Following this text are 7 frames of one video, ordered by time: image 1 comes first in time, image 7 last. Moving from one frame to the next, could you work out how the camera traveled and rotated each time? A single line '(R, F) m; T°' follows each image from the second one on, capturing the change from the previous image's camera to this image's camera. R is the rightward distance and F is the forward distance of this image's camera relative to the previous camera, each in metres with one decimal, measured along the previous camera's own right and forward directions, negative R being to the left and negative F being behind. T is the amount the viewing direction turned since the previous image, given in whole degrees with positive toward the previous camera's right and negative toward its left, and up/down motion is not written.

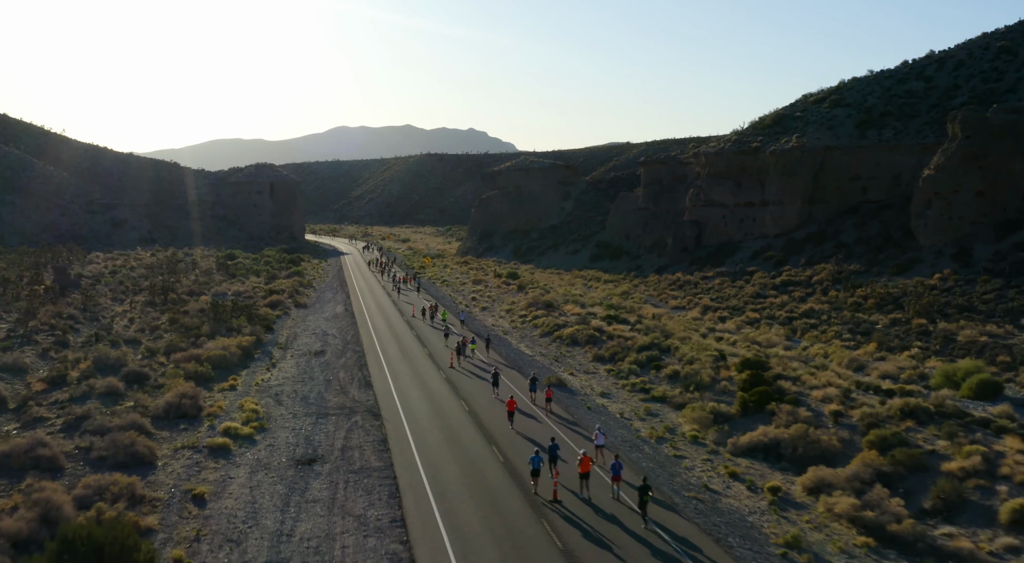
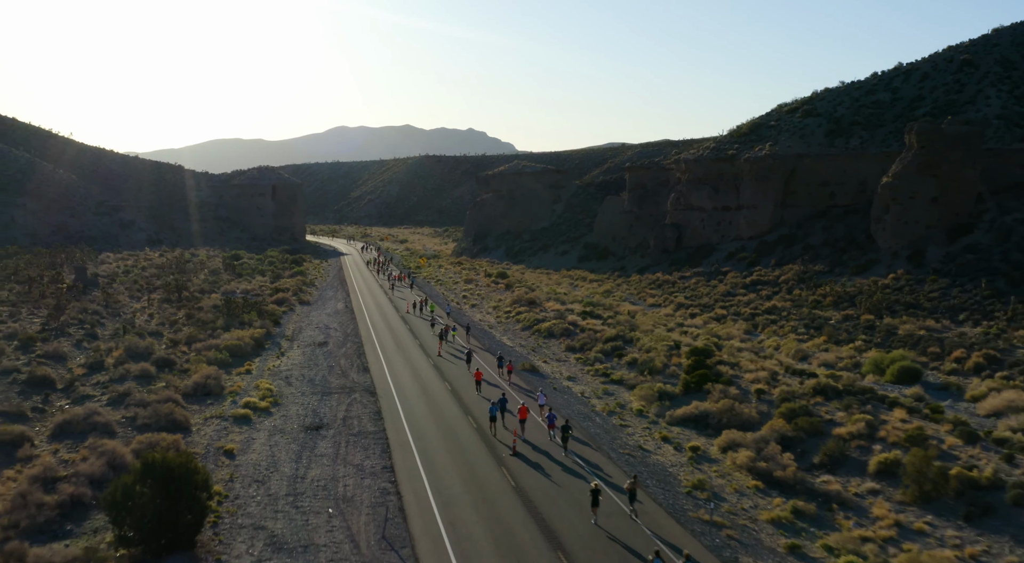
(+0.7, -3.1) m; 0°
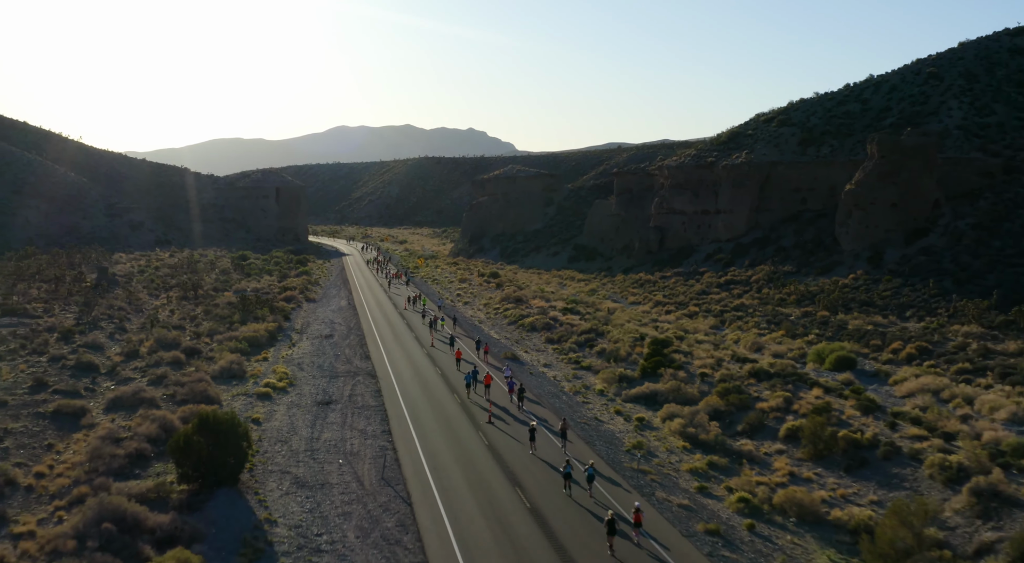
(+0.7, -3.4) m; 0°
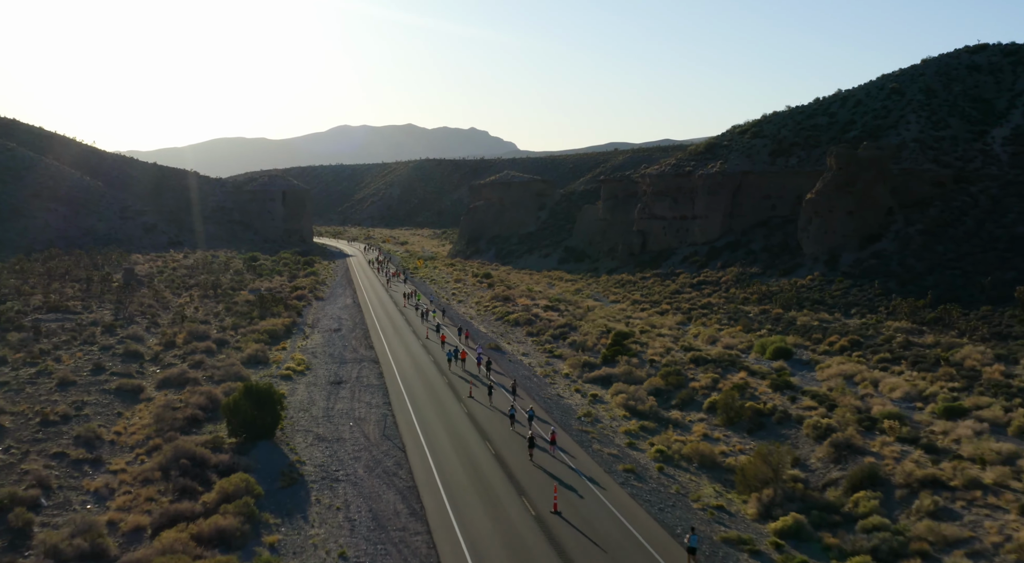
(+0.8, -4.5) m; 0°
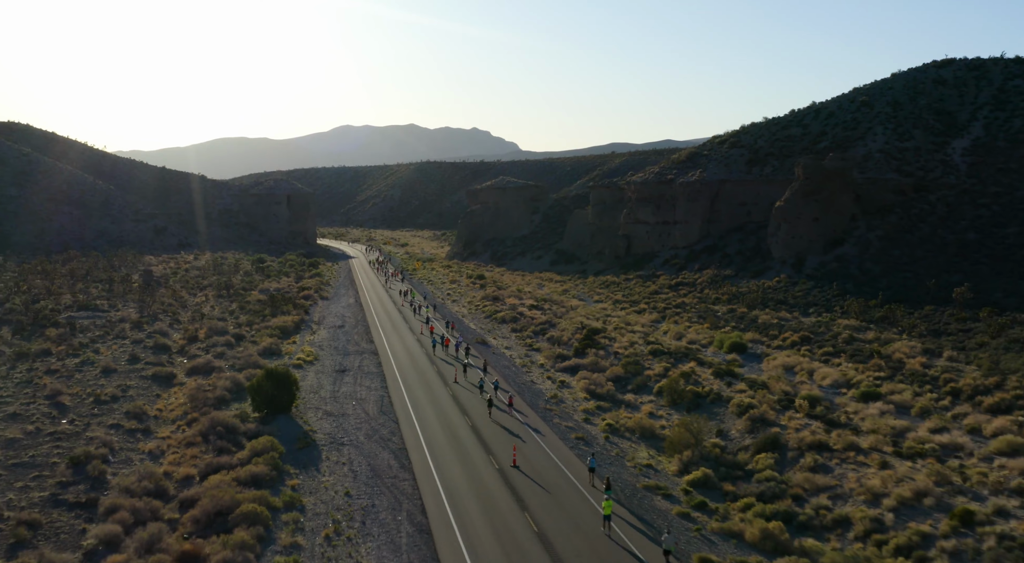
(+0.9, -4.0) m; 0°
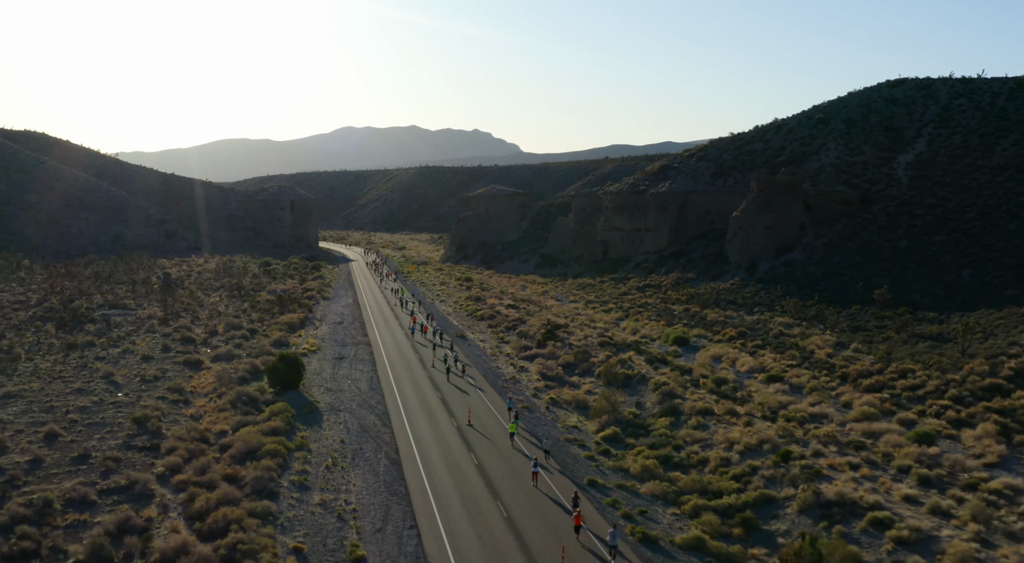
(+1.6, -5.9) m; 0°
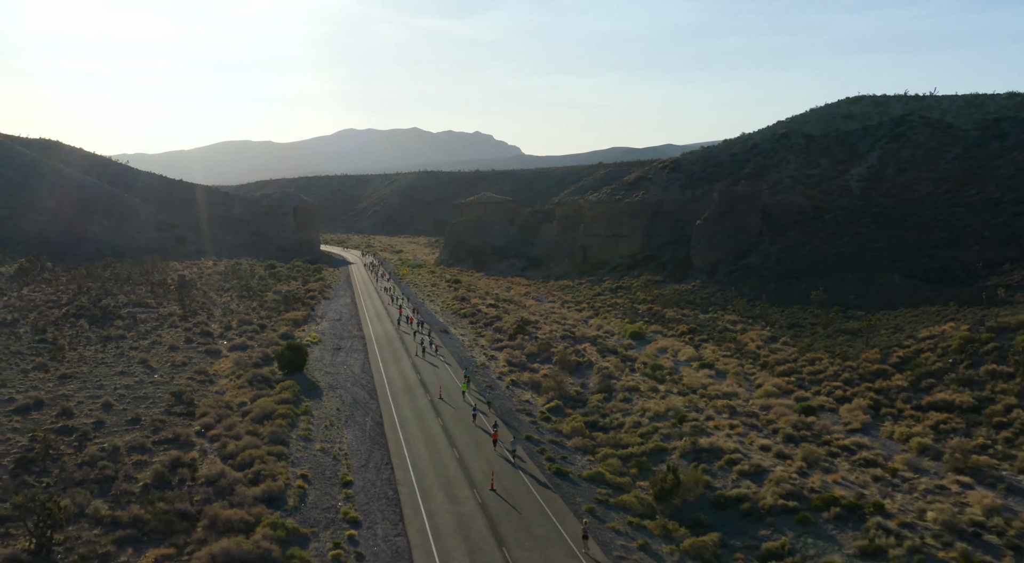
(+1.7, -6.0) m; 0°
